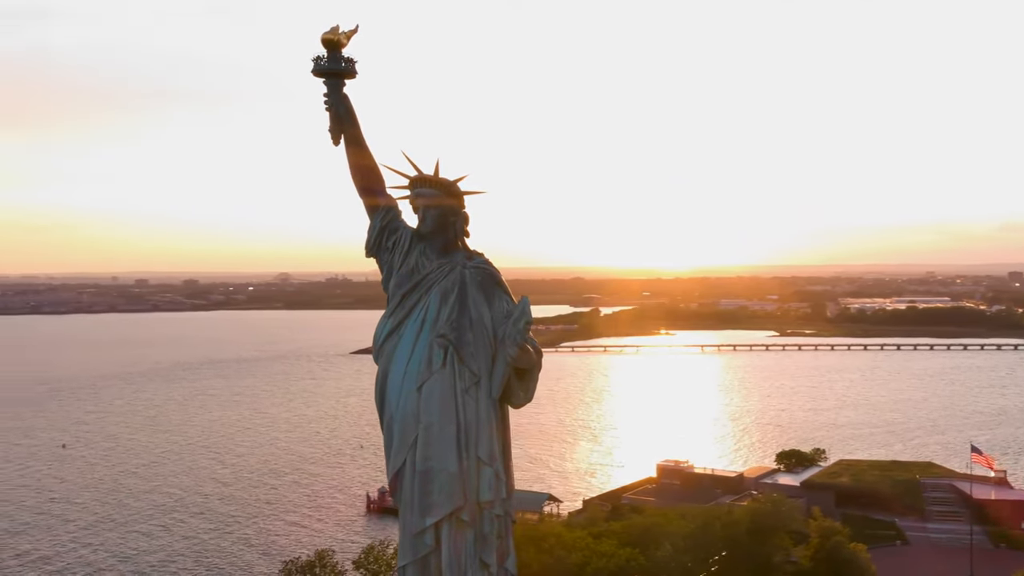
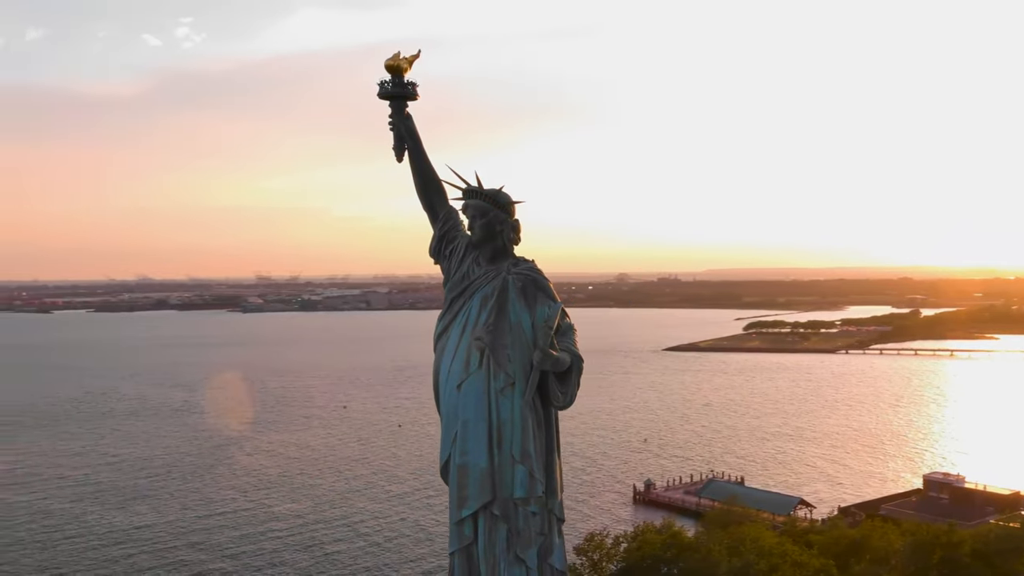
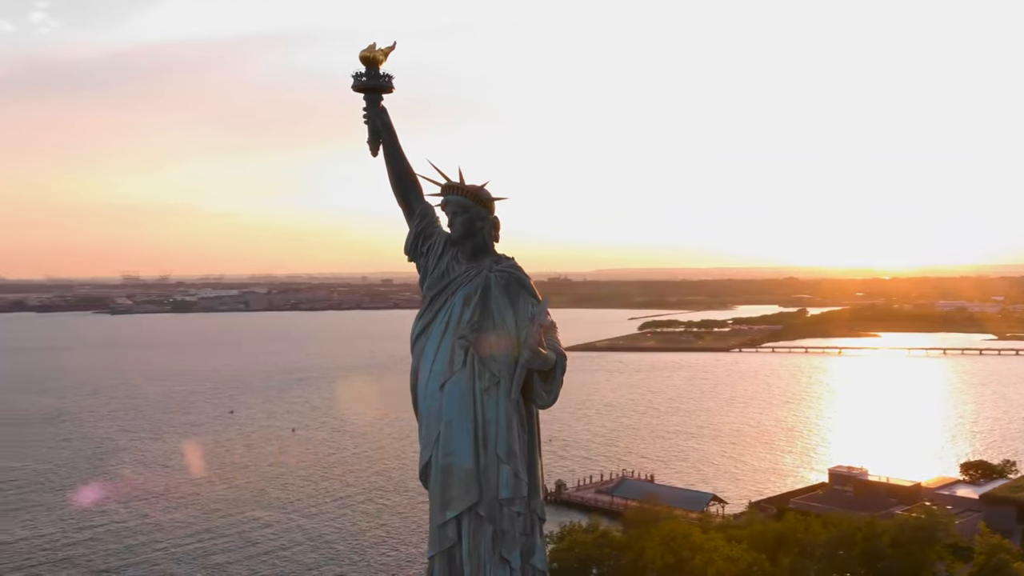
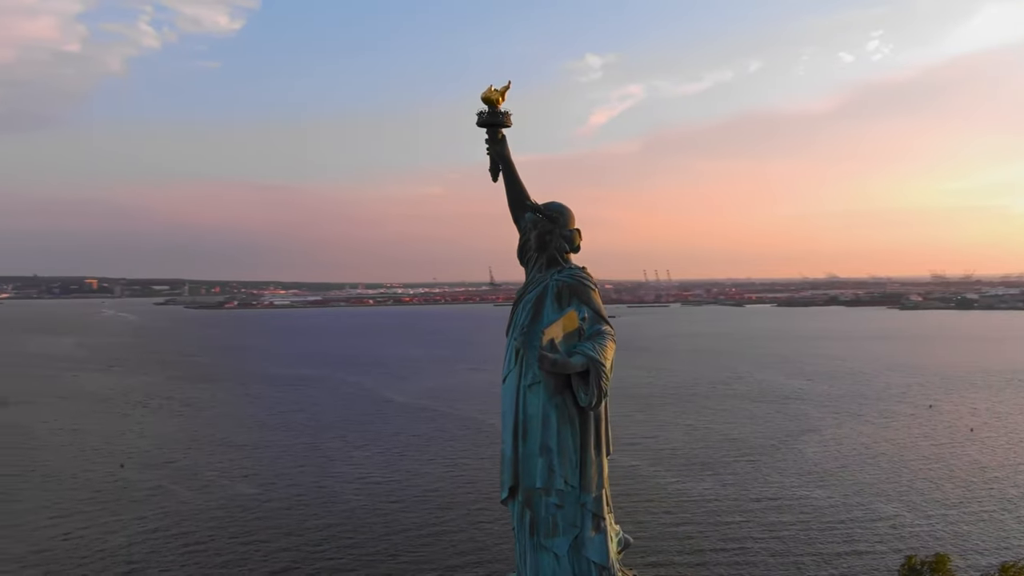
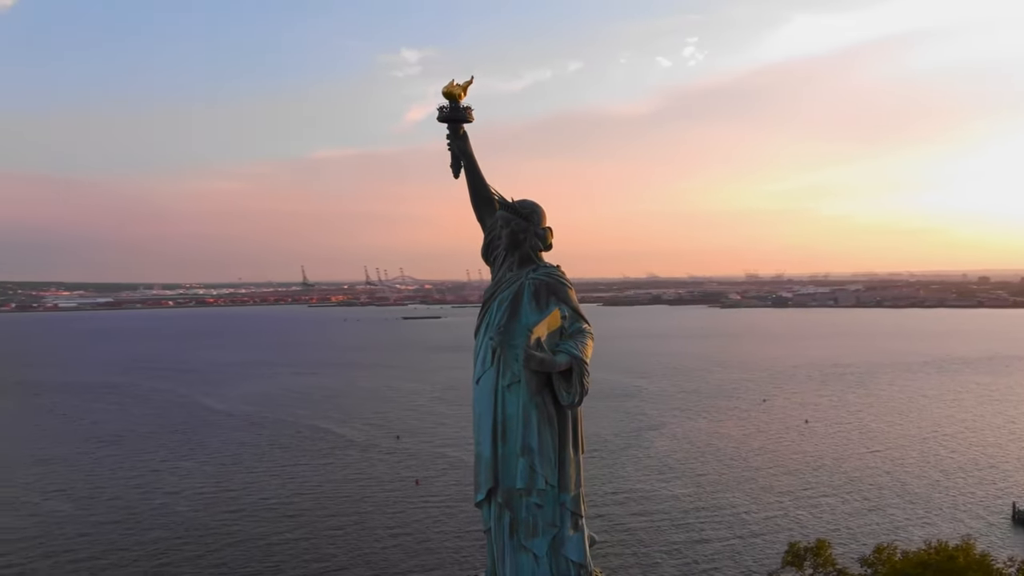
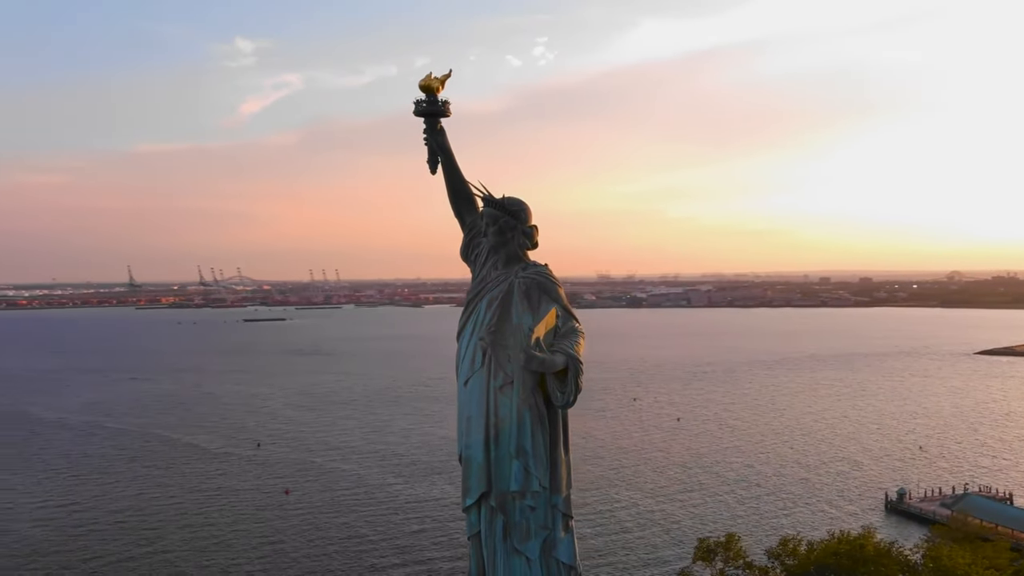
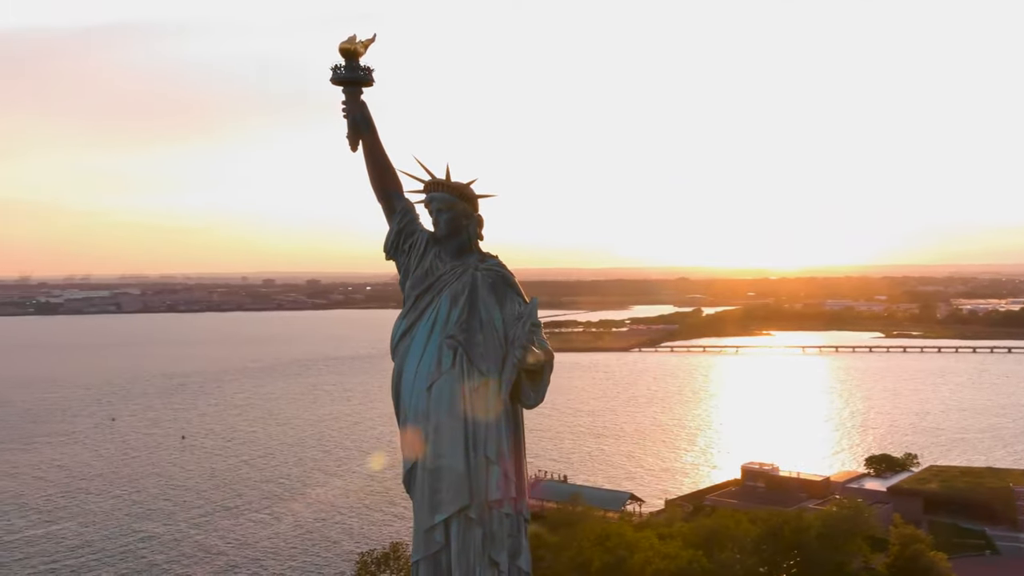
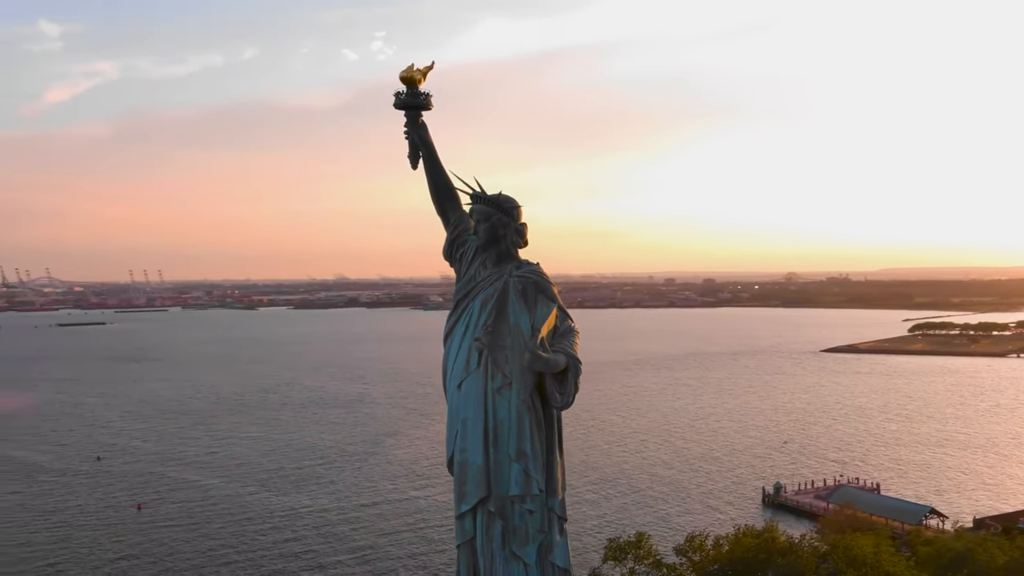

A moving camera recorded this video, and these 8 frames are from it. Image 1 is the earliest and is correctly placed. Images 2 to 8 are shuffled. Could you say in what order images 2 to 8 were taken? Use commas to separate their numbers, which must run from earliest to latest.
7, 3, 2, 8, 6, 5, 4
